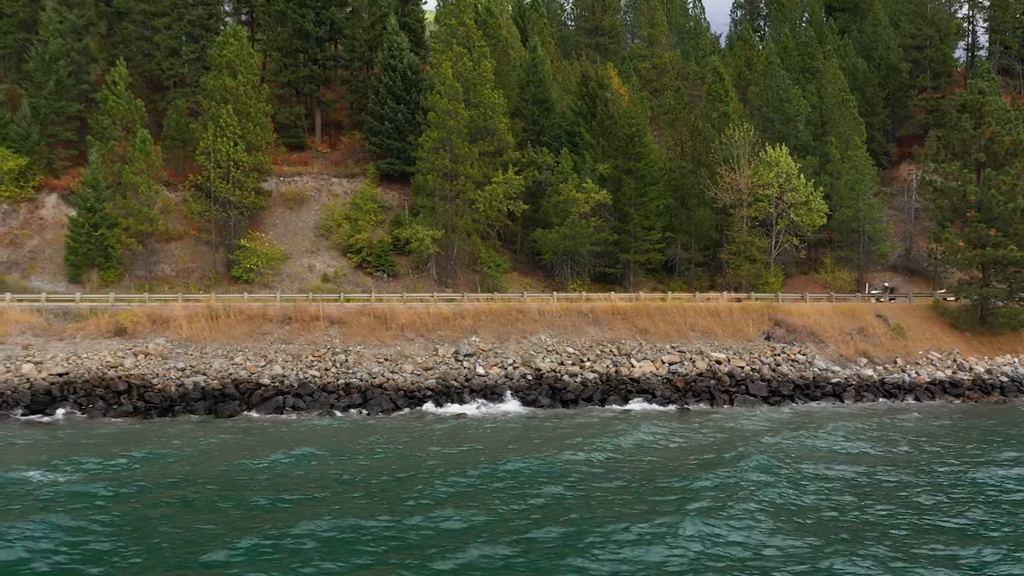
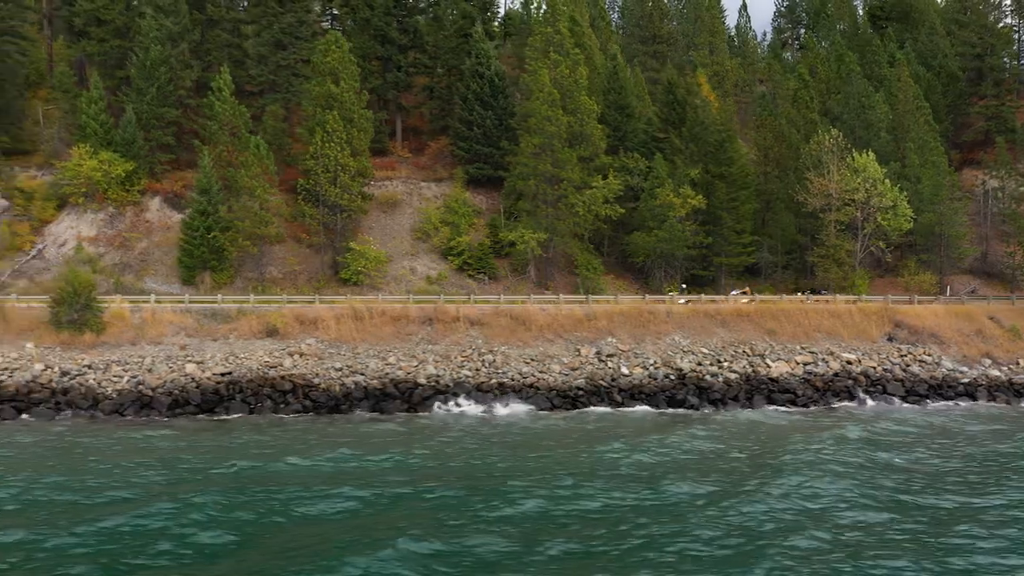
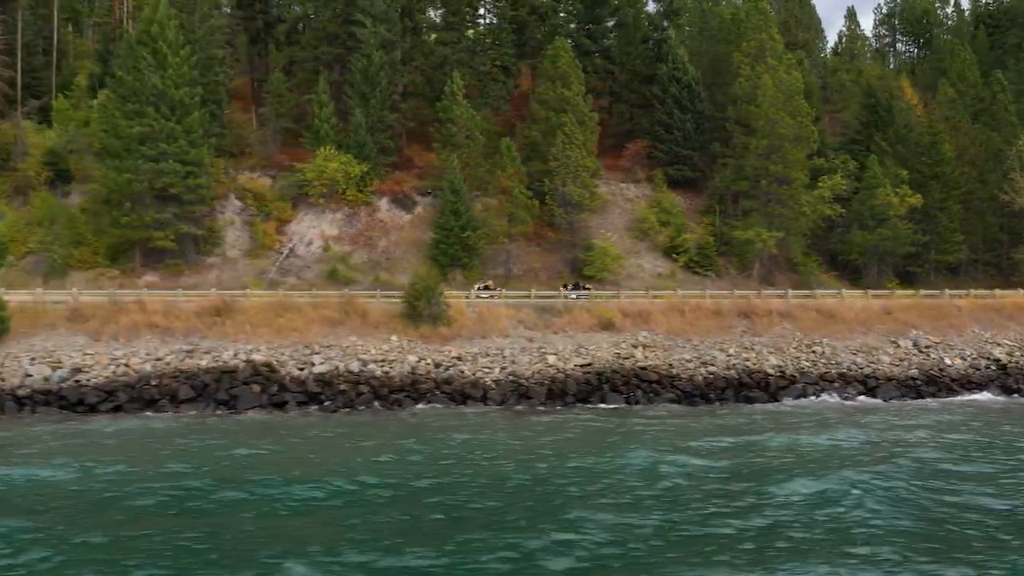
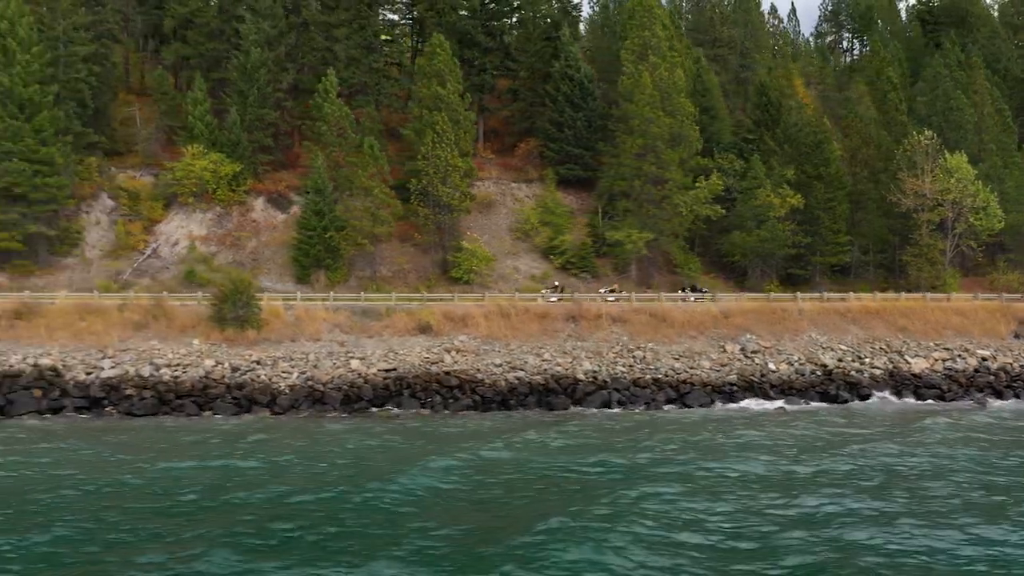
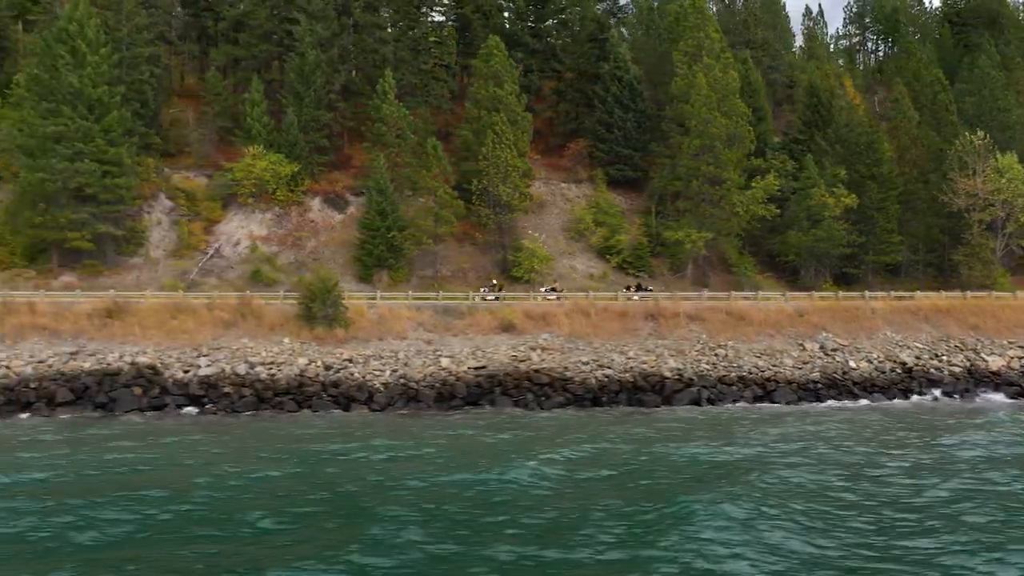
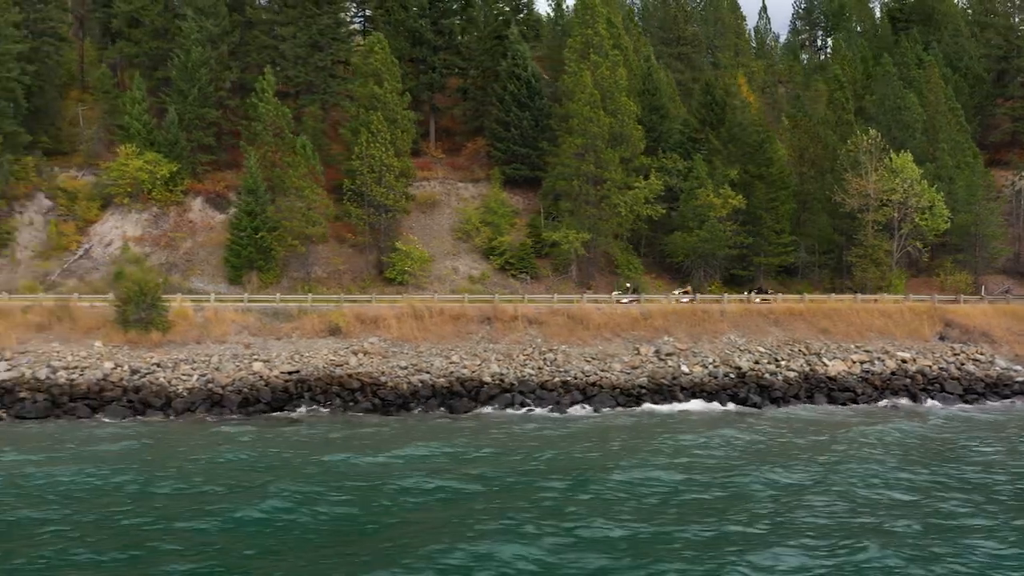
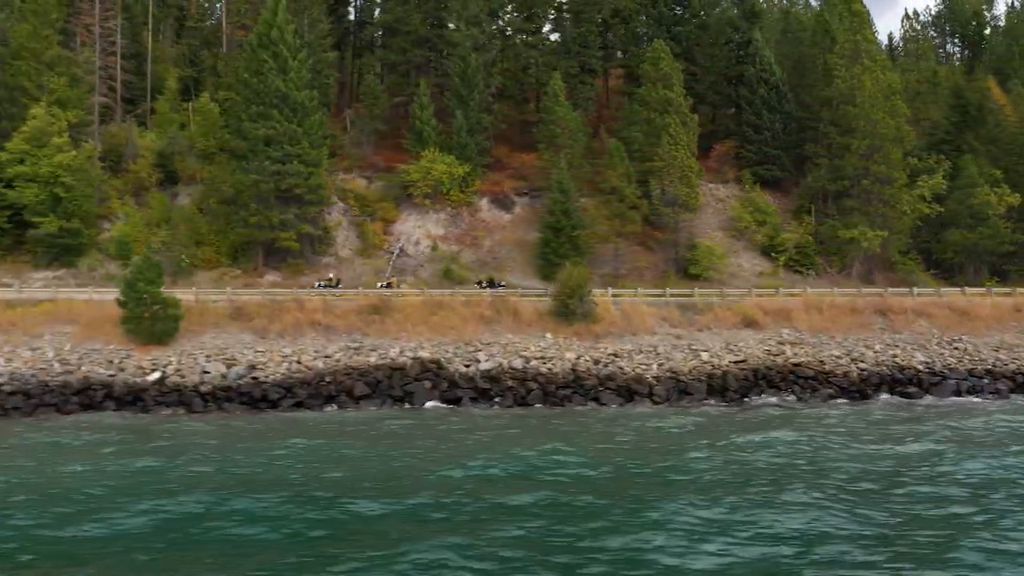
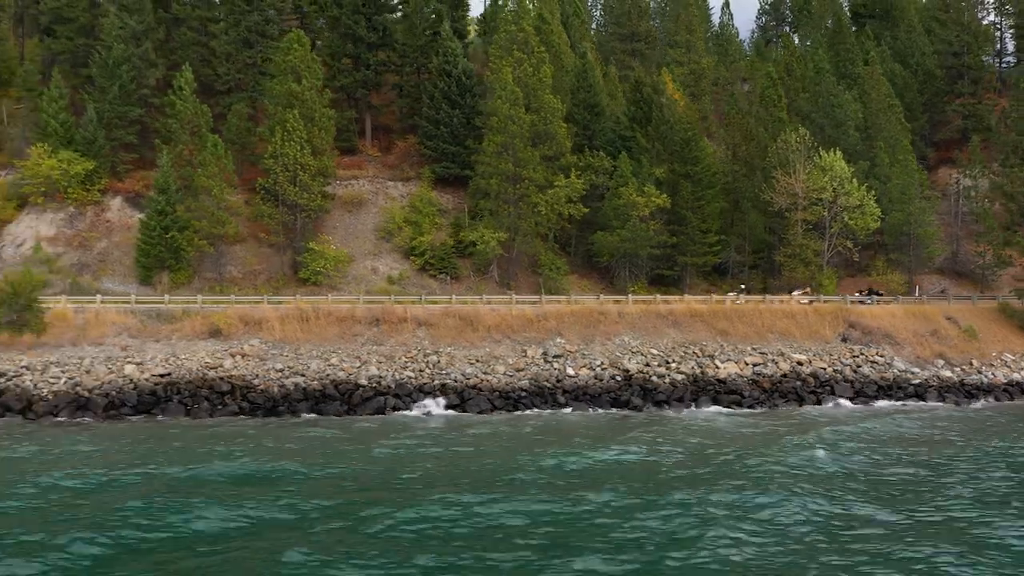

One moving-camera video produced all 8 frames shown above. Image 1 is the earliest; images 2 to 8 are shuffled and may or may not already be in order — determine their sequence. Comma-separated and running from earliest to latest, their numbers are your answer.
8, 2, 6, 4, 5, 3, 7
